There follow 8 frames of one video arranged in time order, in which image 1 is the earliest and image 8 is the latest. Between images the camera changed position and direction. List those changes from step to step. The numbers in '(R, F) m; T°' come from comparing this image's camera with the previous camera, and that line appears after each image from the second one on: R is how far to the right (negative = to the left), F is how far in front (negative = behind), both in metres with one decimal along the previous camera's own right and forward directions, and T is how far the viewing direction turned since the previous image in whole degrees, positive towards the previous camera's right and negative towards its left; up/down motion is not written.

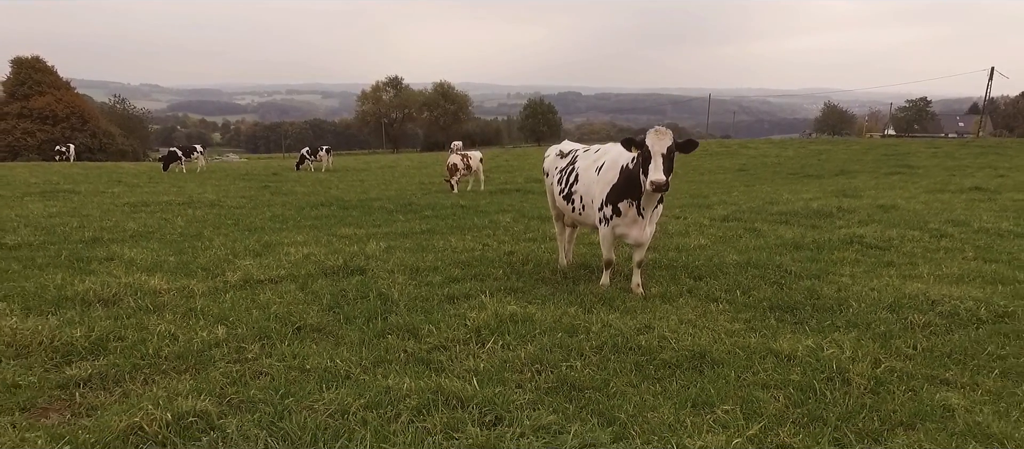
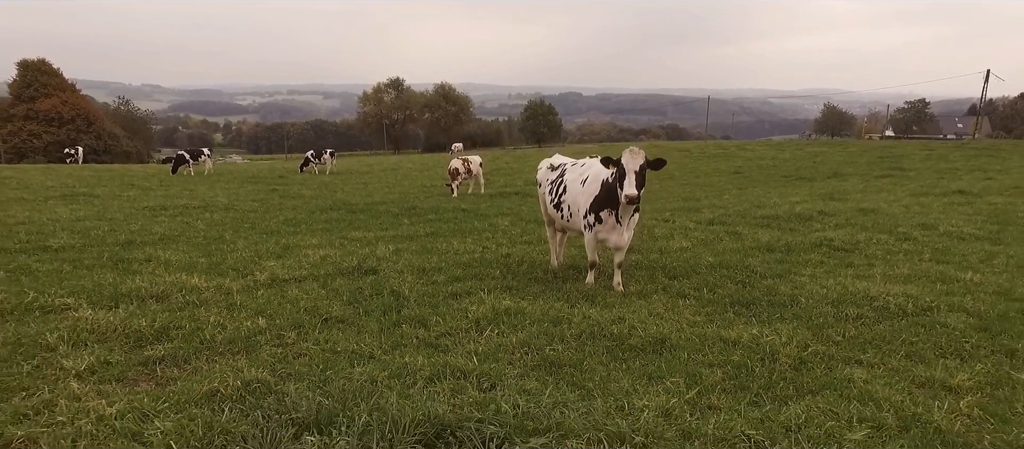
(0.0, -0.7) m; 0°
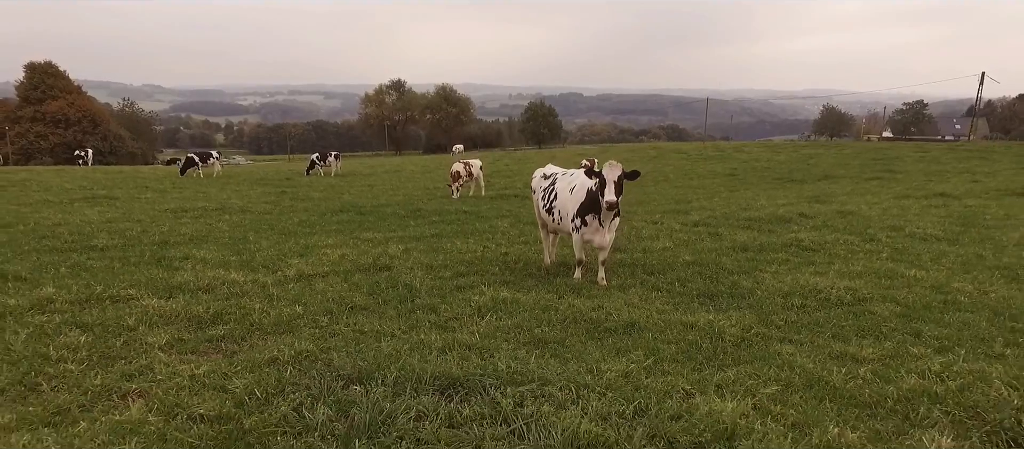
(0.0, -0.8) m; 0°
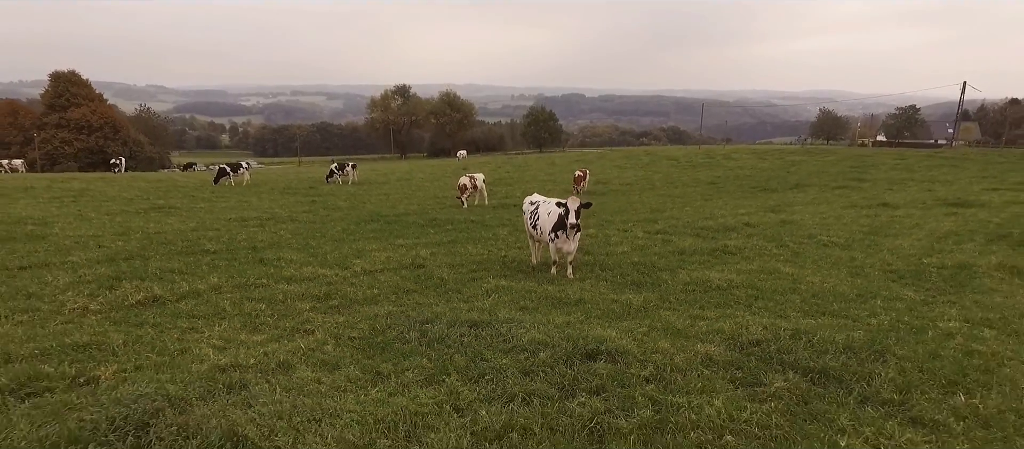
(+0.1, -3.1) m; 0°
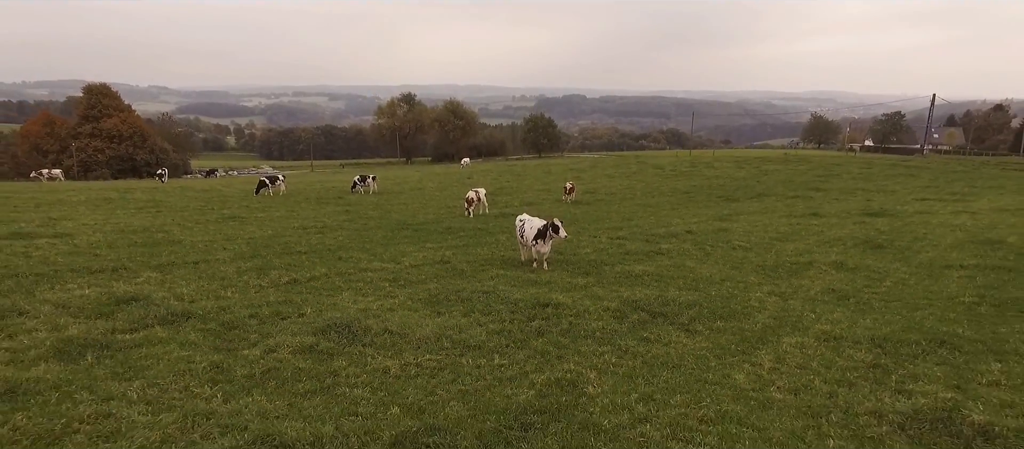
(+0.1, -5.1) m; 0°
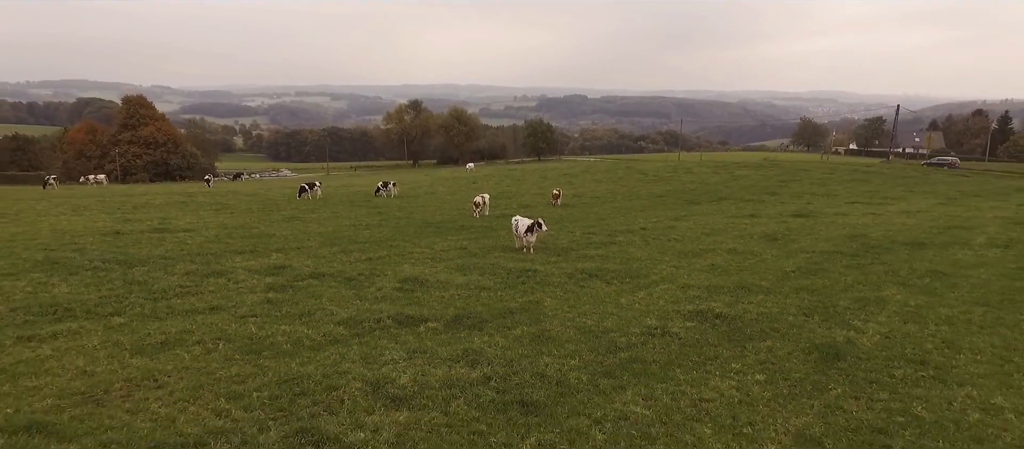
(+0.1, -7.0) m; 0°
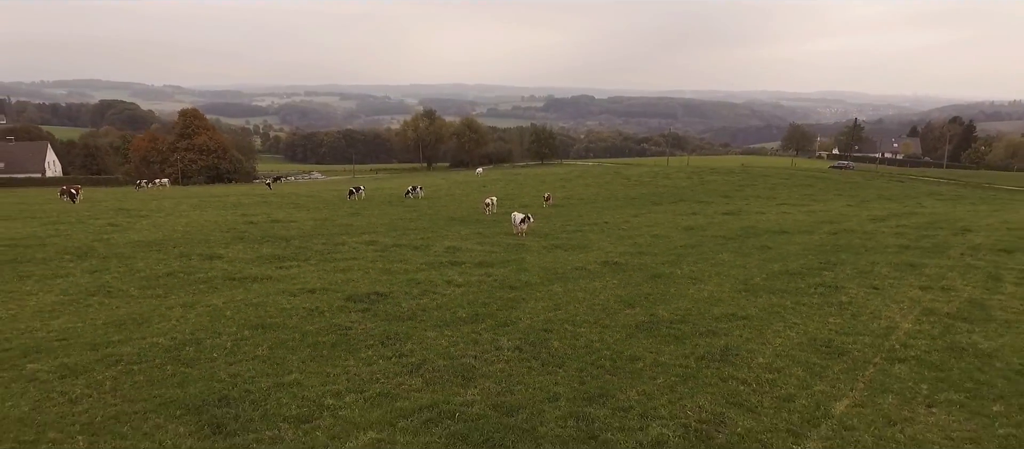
(+0.4, -11.7) m; -1°
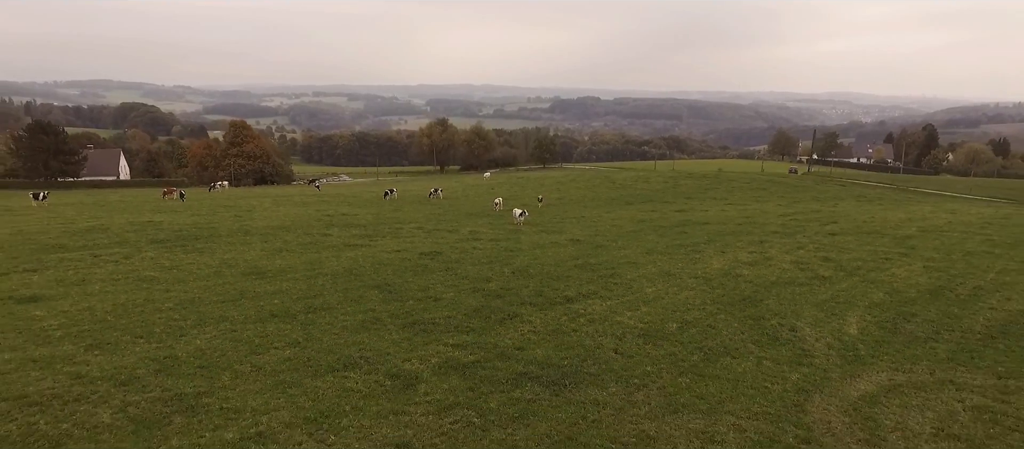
(+0.3, -14.2) m; -1°
